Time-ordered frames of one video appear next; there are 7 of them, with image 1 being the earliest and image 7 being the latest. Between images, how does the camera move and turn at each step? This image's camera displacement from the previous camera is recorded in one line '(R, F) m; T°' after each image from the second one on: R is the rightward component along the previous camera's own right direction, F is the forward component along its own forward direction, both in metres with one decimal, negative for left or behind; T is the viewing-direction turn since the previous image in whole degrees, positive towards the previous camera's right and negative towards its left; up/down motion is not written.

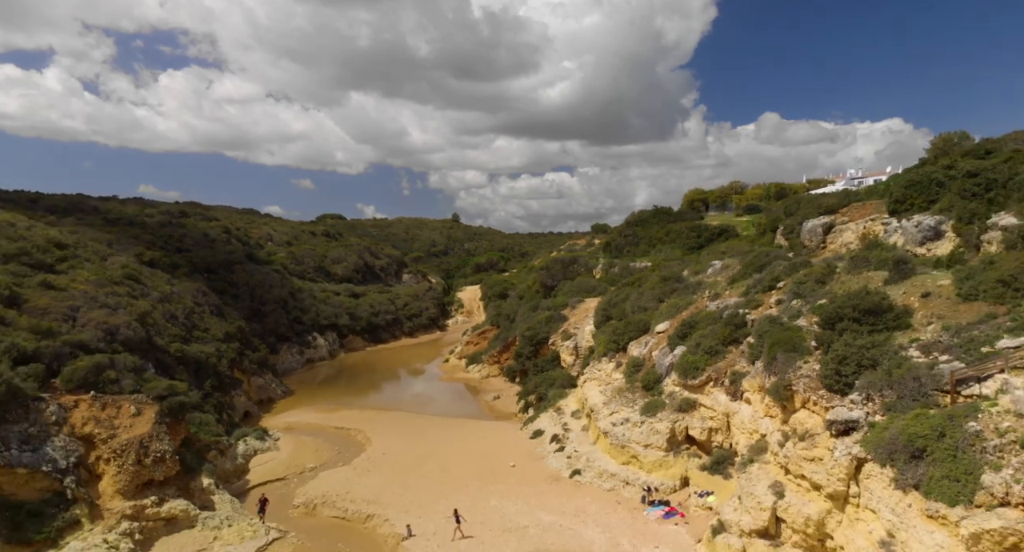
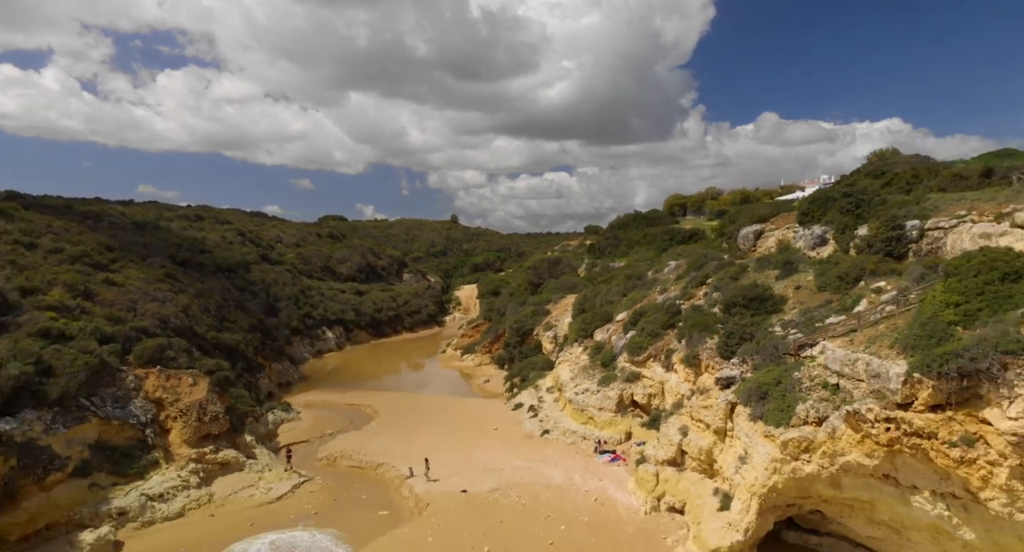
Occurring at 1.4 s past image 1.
(+0.6, -3.9) m; 0°
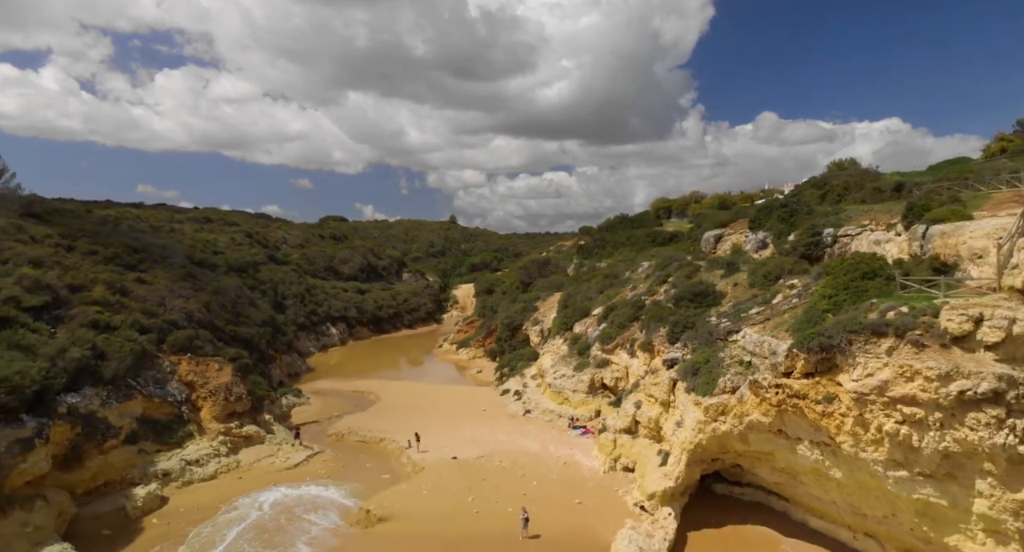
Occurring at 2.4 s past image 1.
(+0.5, -2.9) m; 0°
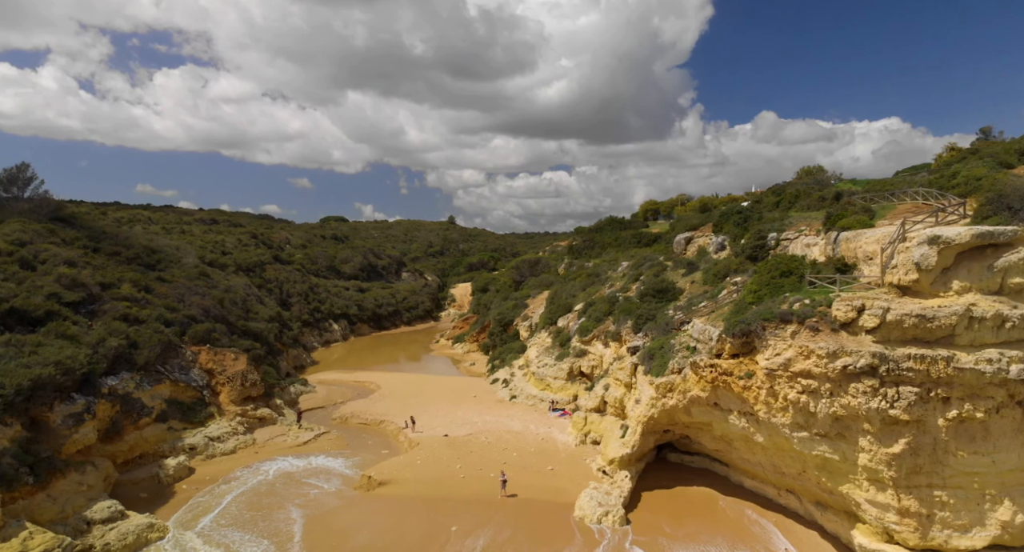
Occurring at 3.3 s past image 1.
(+0.6, -2.5) m; 0°
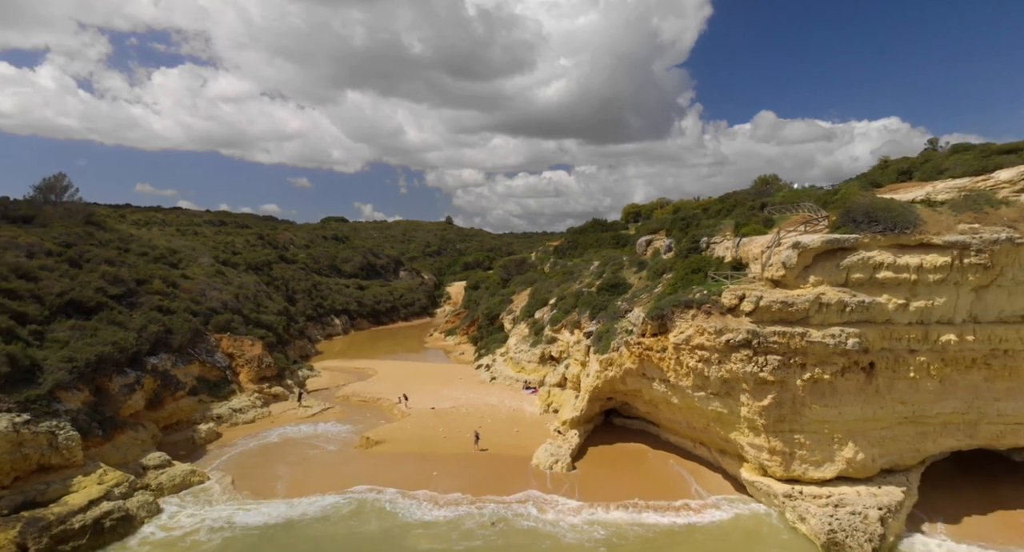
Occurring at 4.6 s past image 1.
(+1.0, -4.0) m; 0°
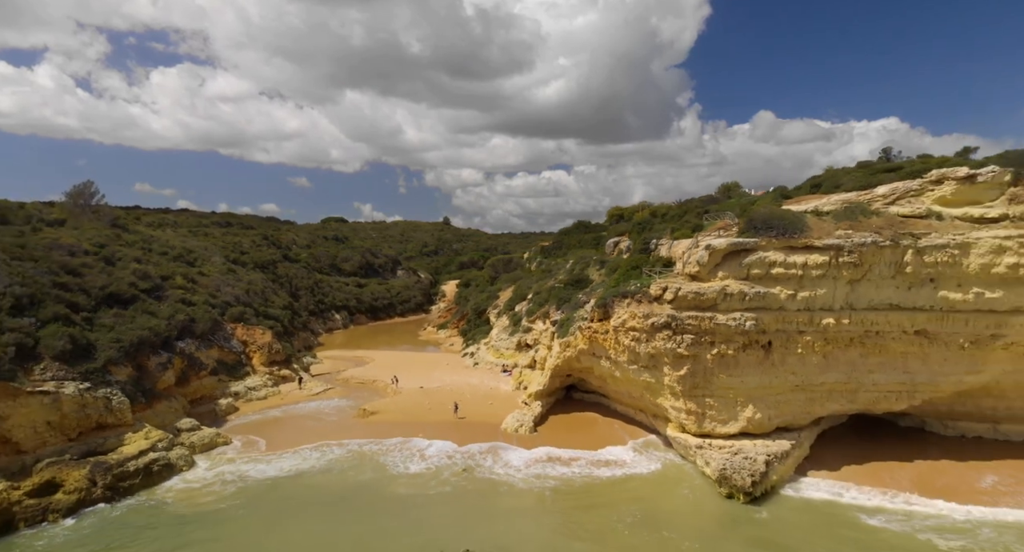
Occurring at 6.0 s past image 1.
(+1.1, -4.0) m; 0°
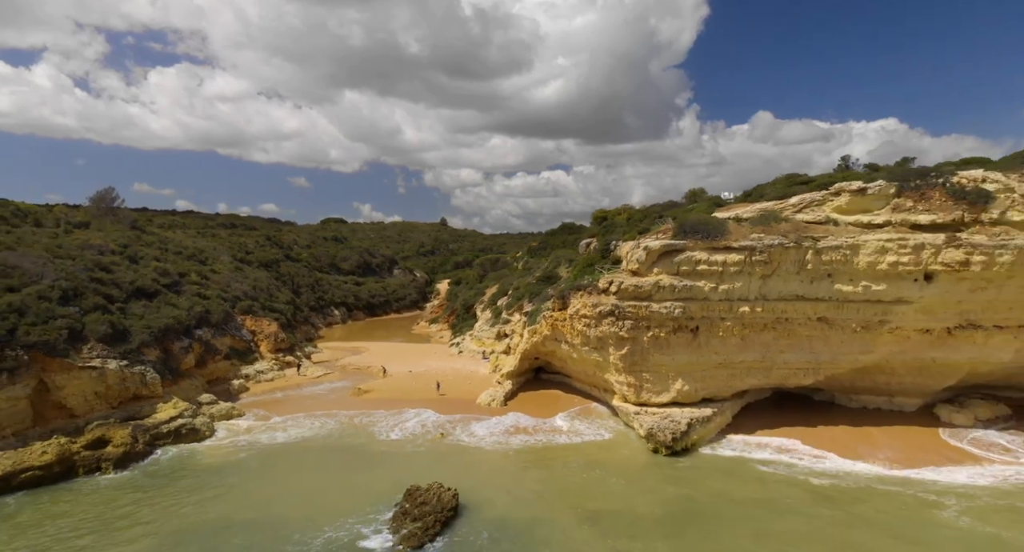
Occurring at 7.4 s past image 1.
(+1.2, -4.1) m; 0°
